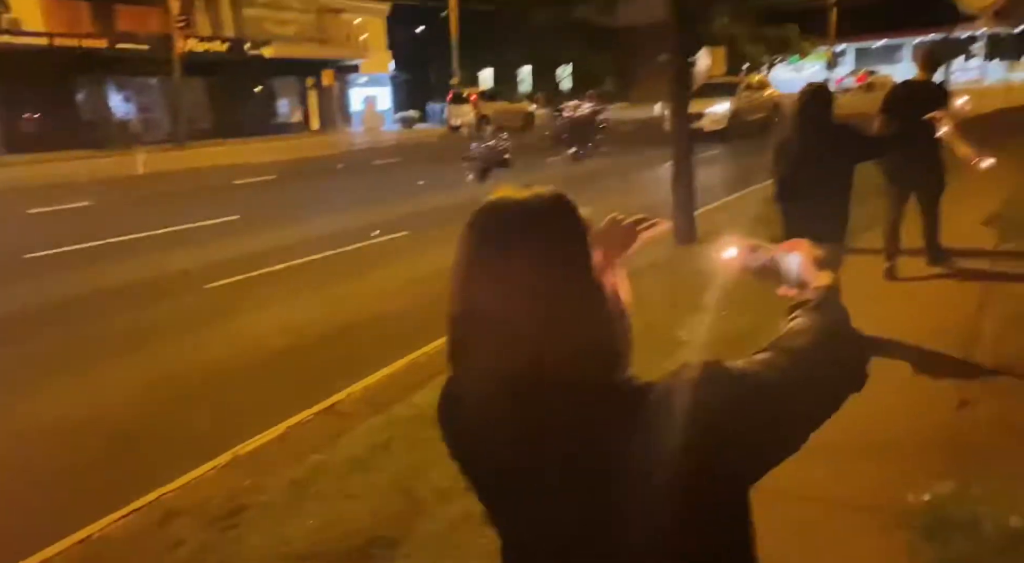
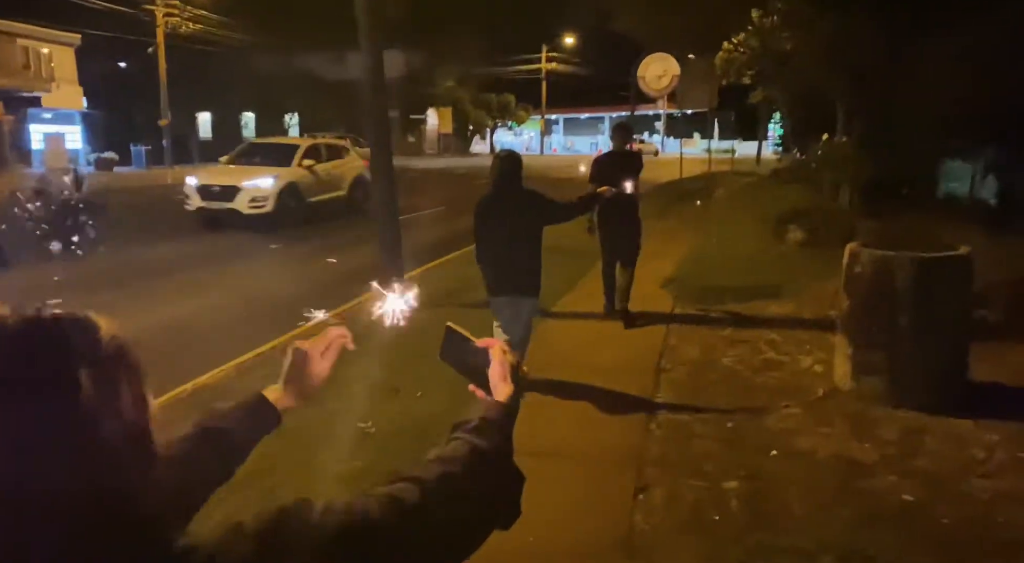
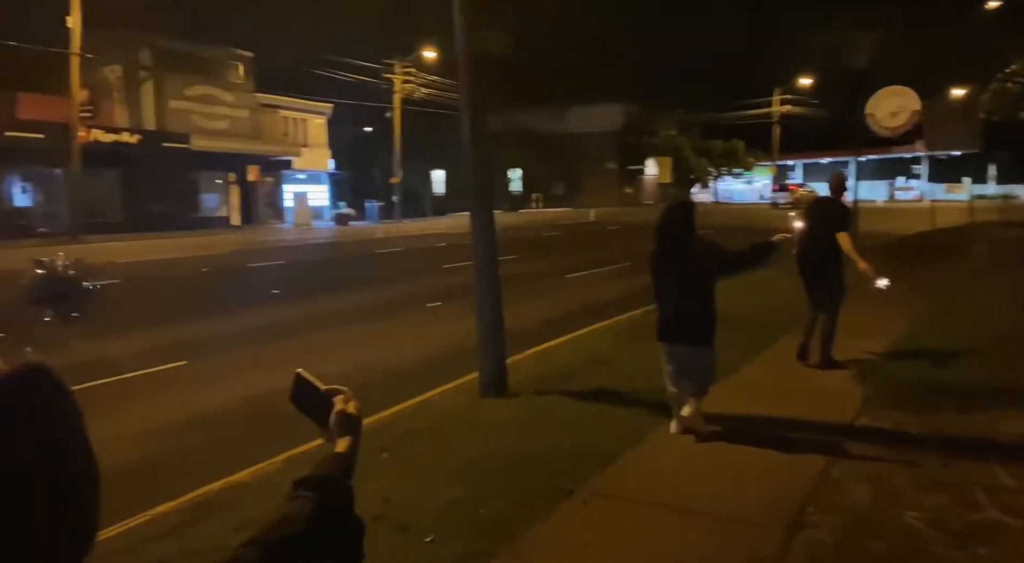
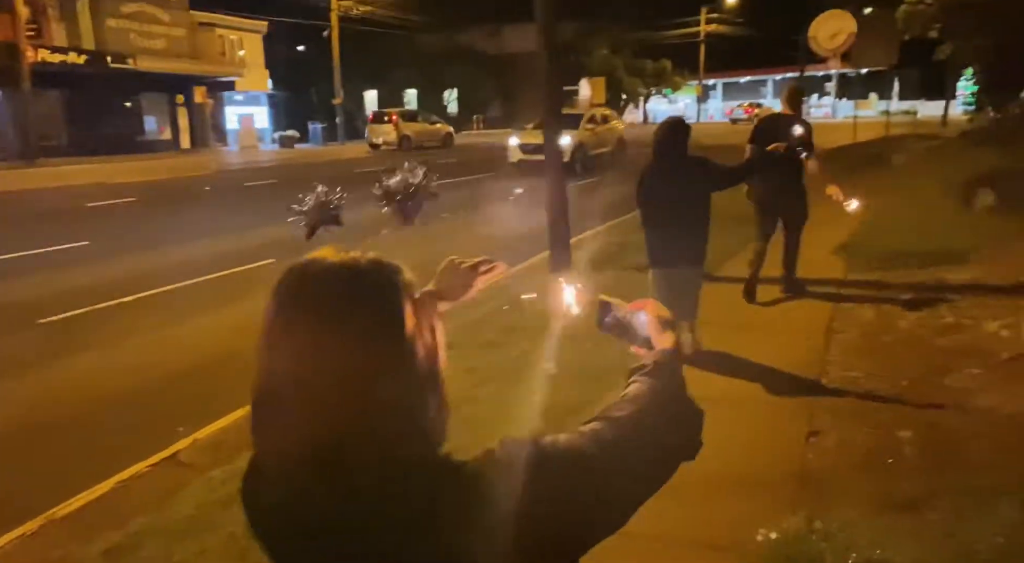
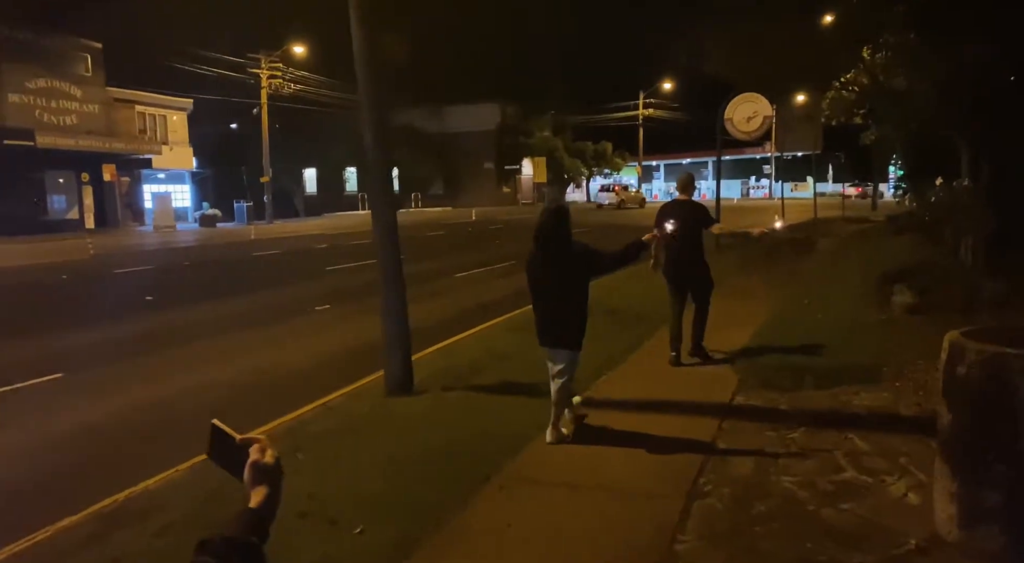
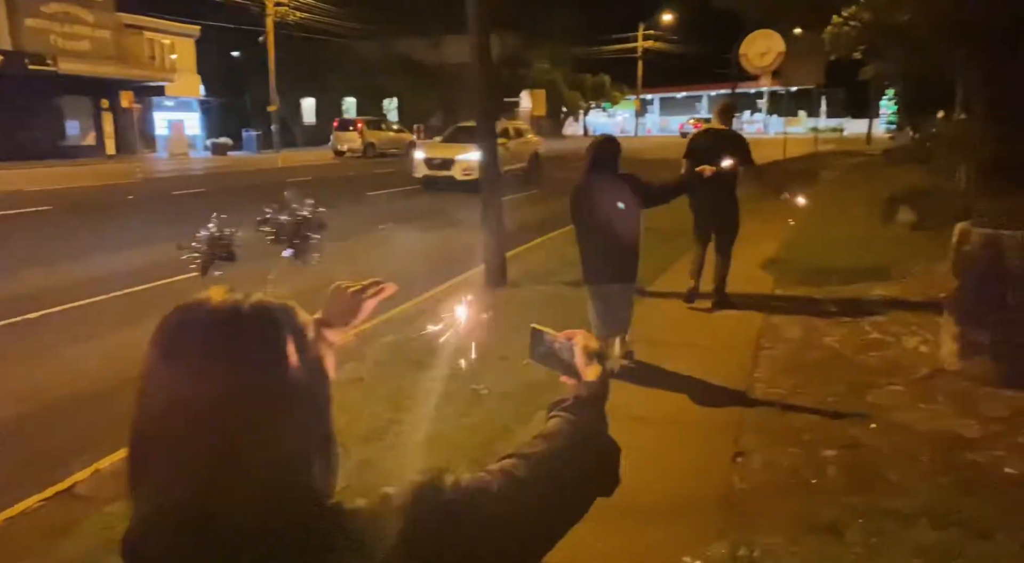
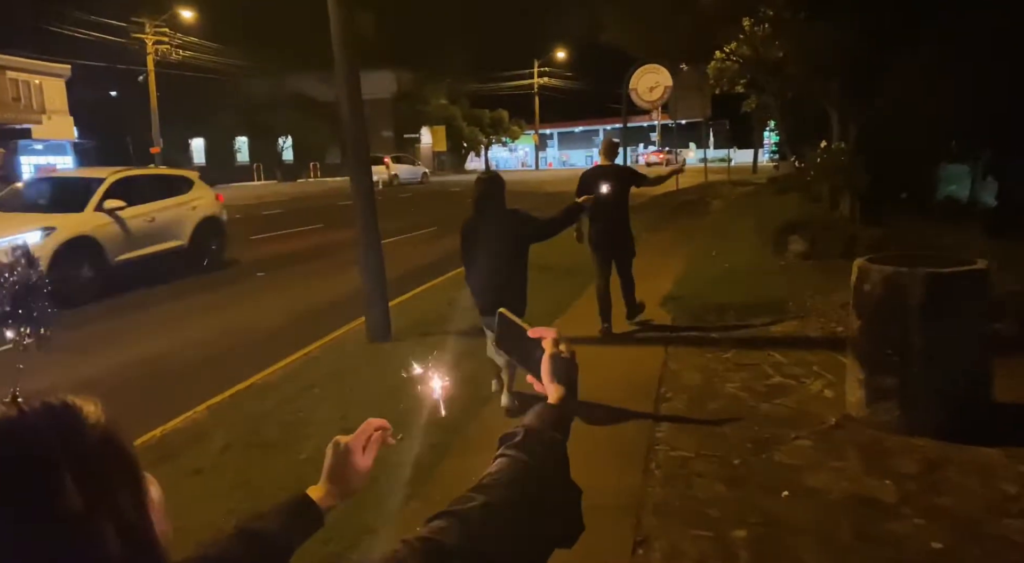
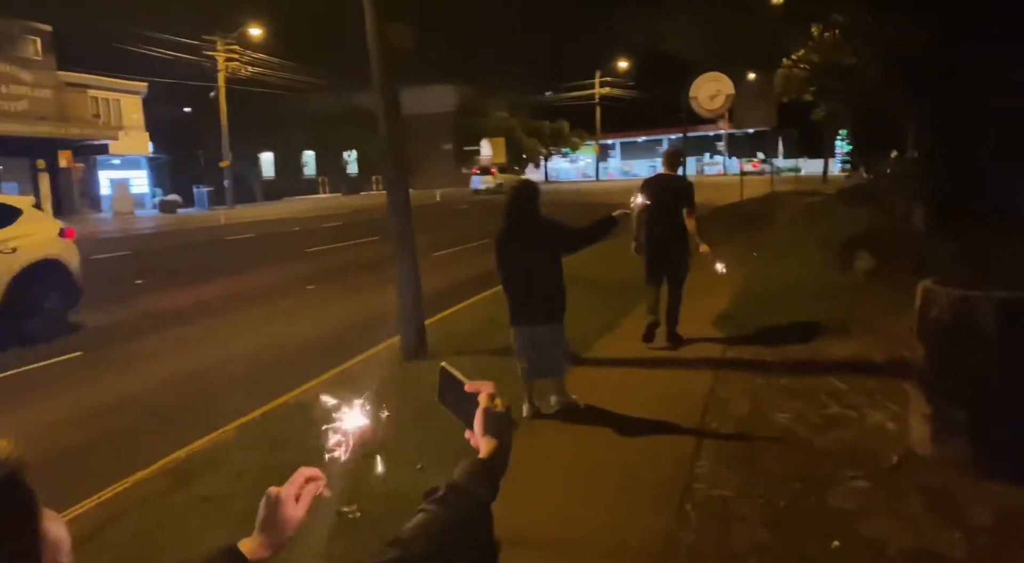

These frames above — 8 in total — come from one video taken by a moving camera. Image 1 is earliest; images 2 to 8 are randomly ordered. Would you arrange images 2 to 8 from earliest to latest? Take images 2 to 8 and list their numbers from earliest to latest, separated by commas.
4, 6, 2, 7, 8, 5, 3
